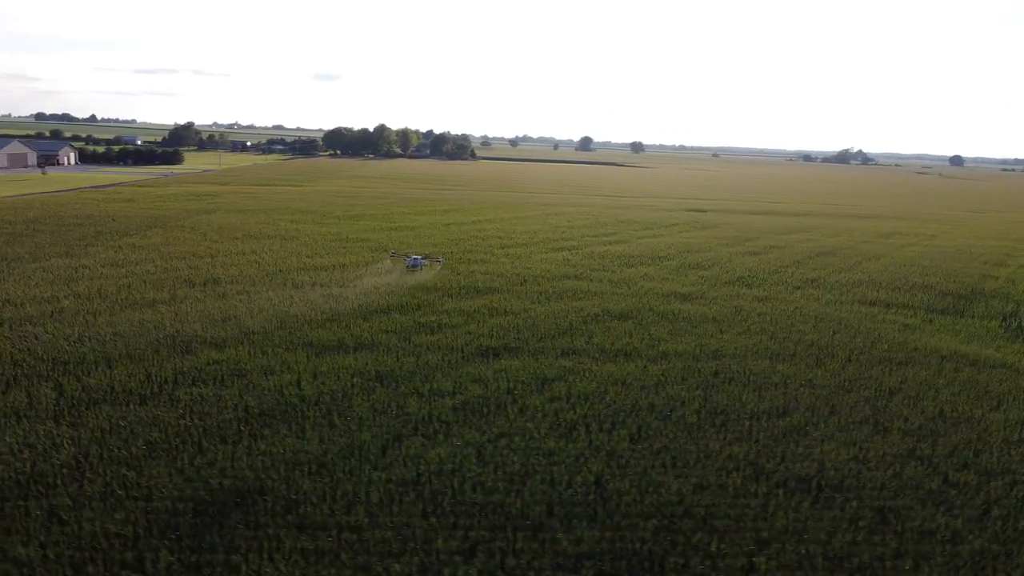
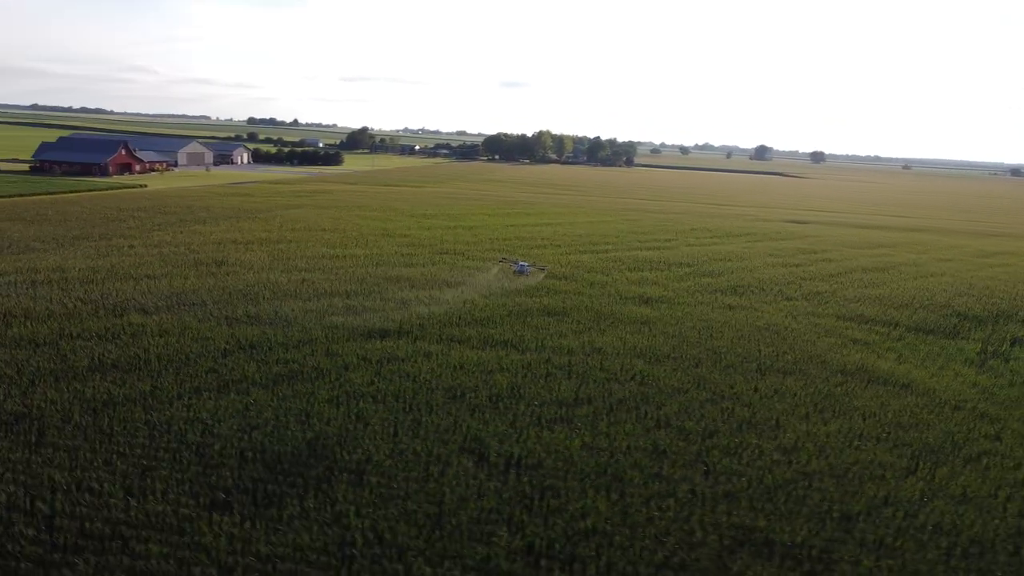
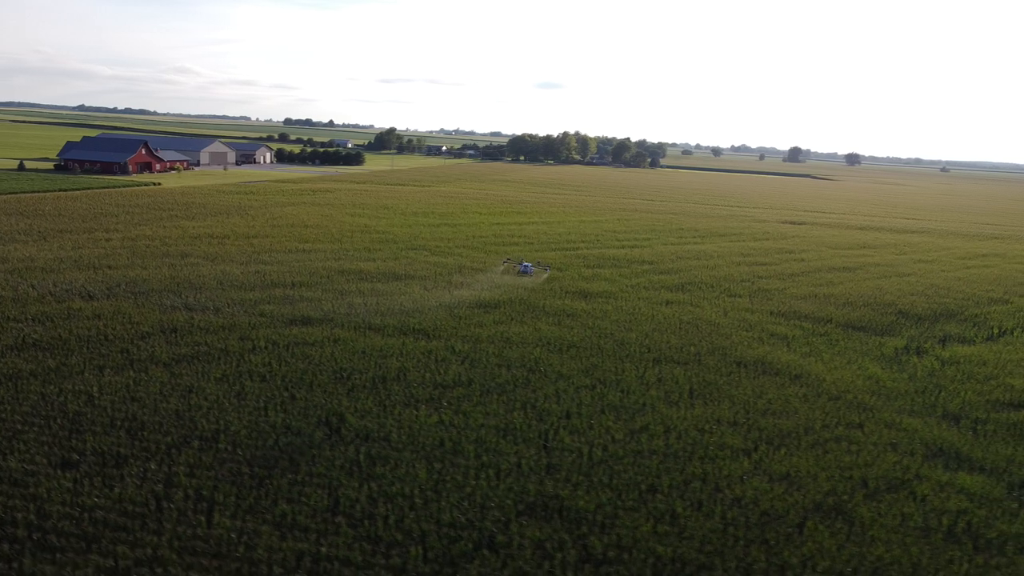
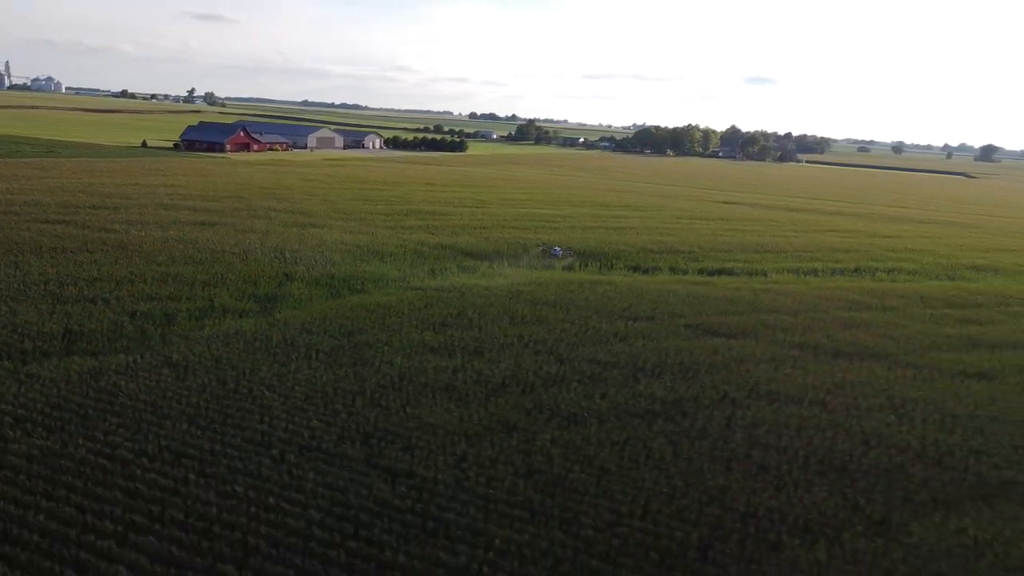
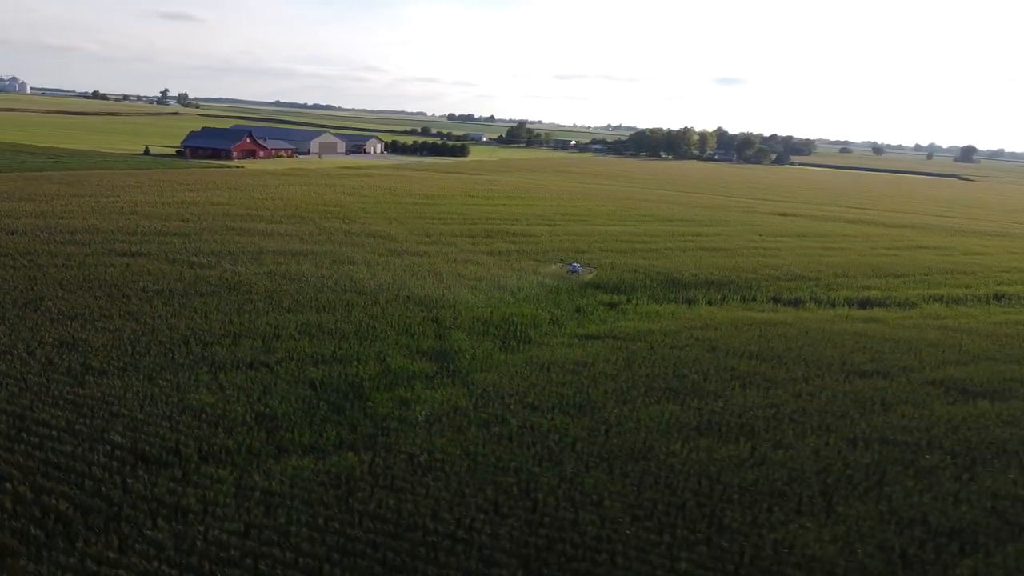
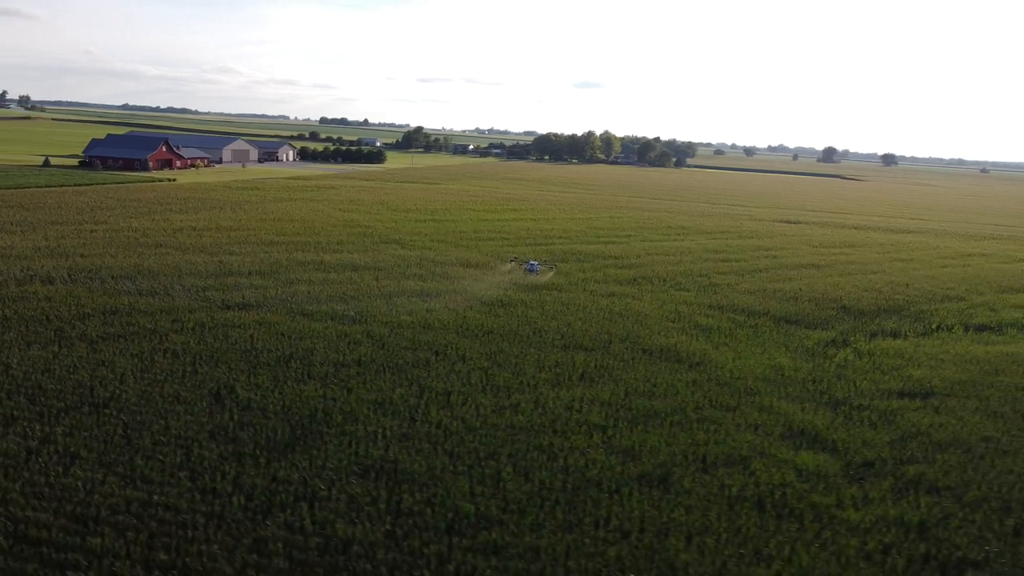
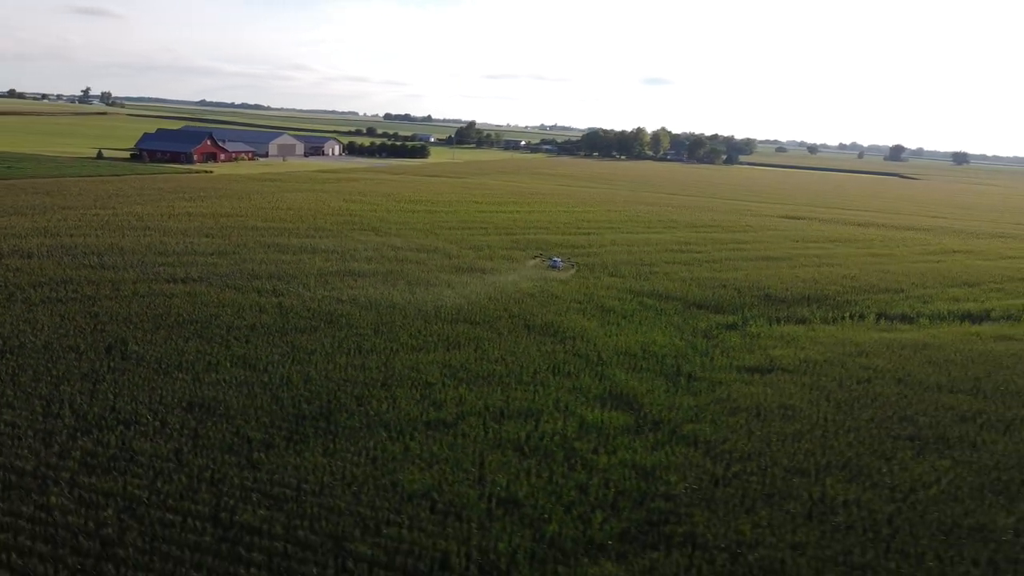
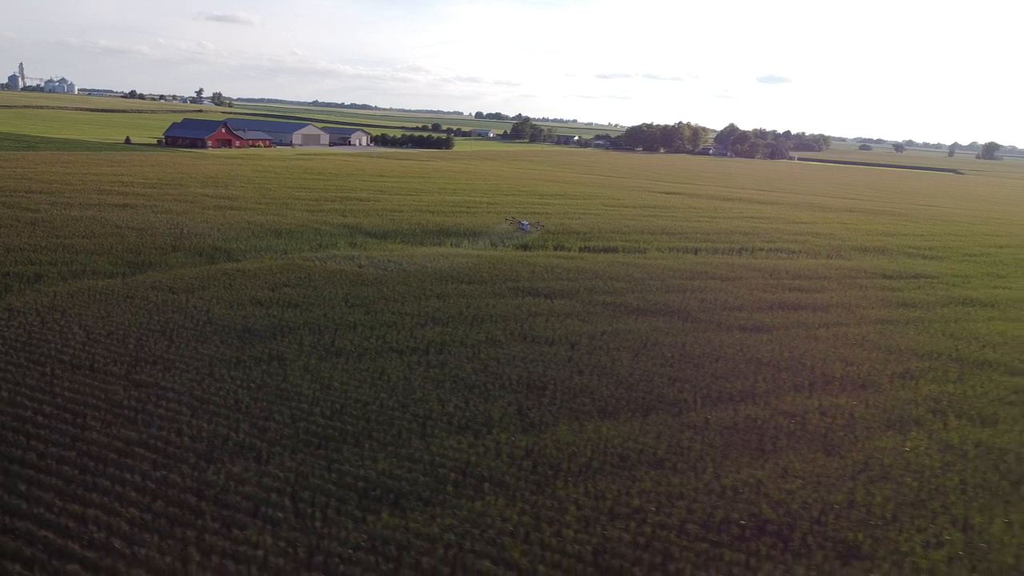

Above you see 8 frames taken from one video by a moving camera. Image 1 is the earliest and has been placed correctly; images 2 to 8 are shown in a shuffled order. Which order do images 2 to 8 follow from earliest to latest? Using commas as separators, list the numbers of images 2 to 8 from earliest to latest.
2, 3, 6, 7, 5, 4, 8
